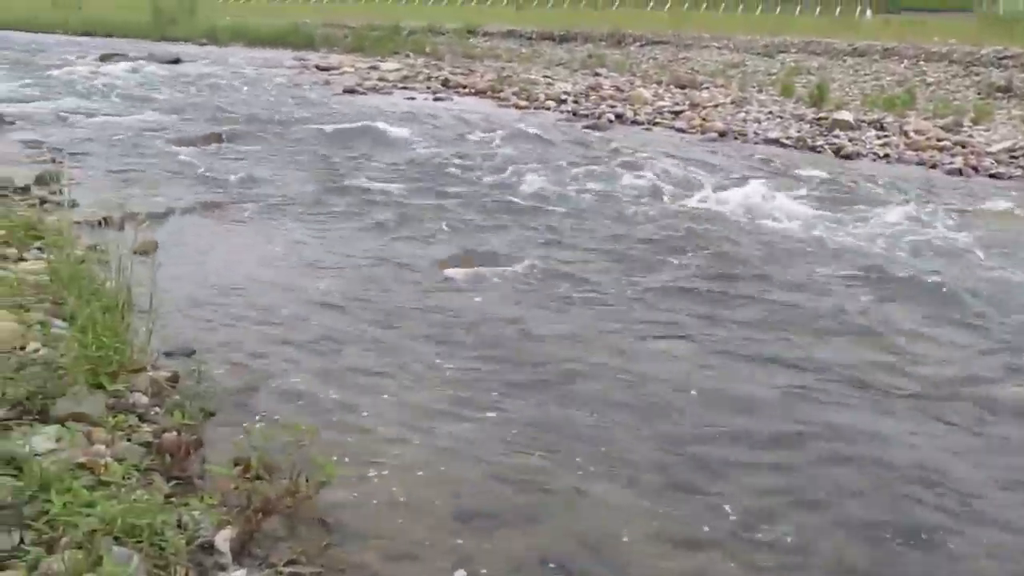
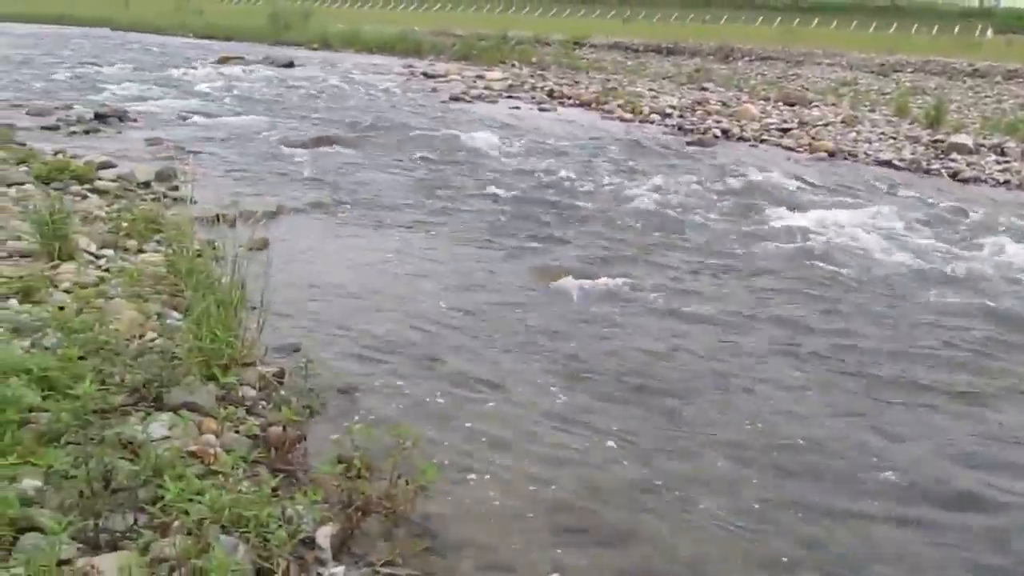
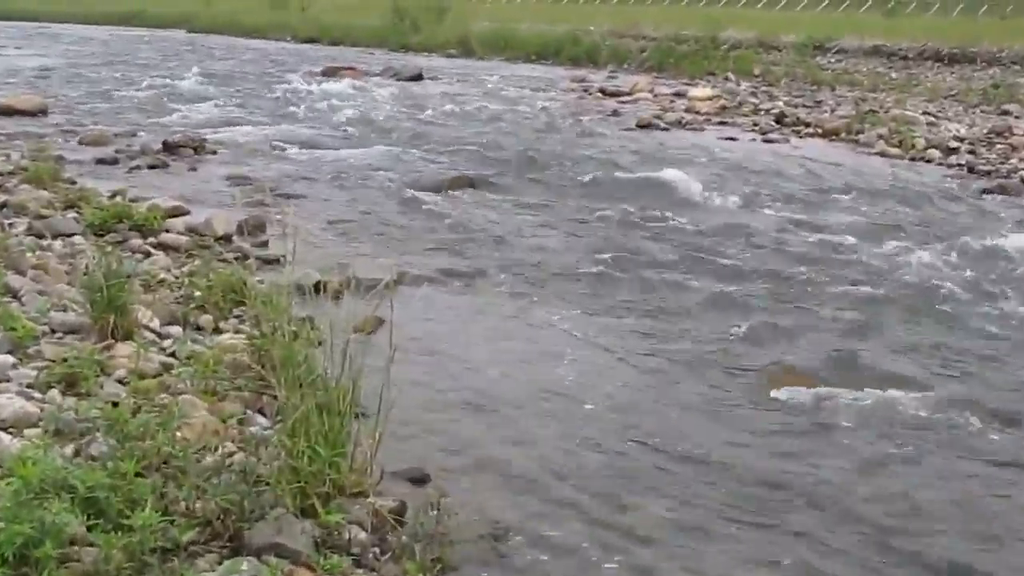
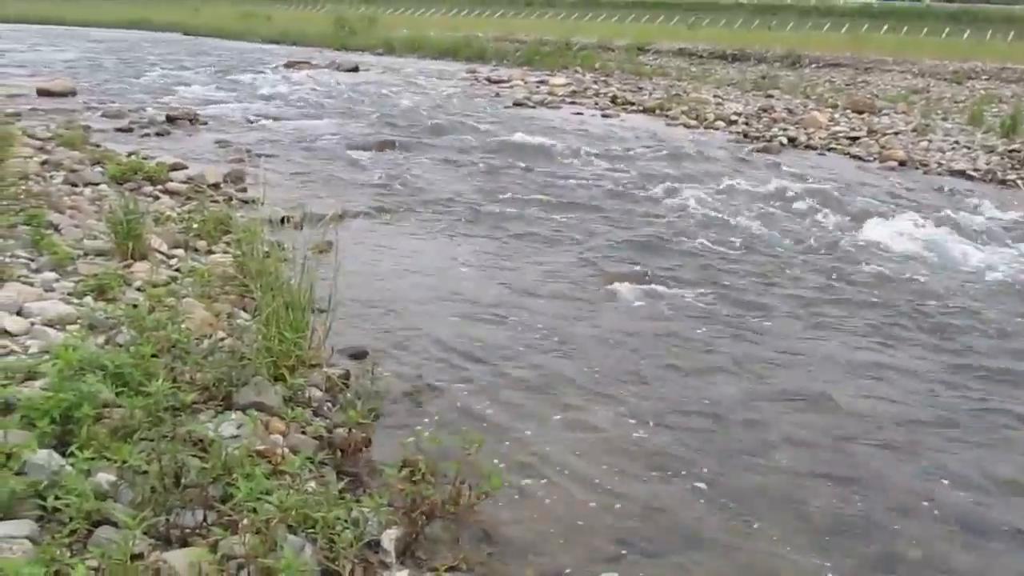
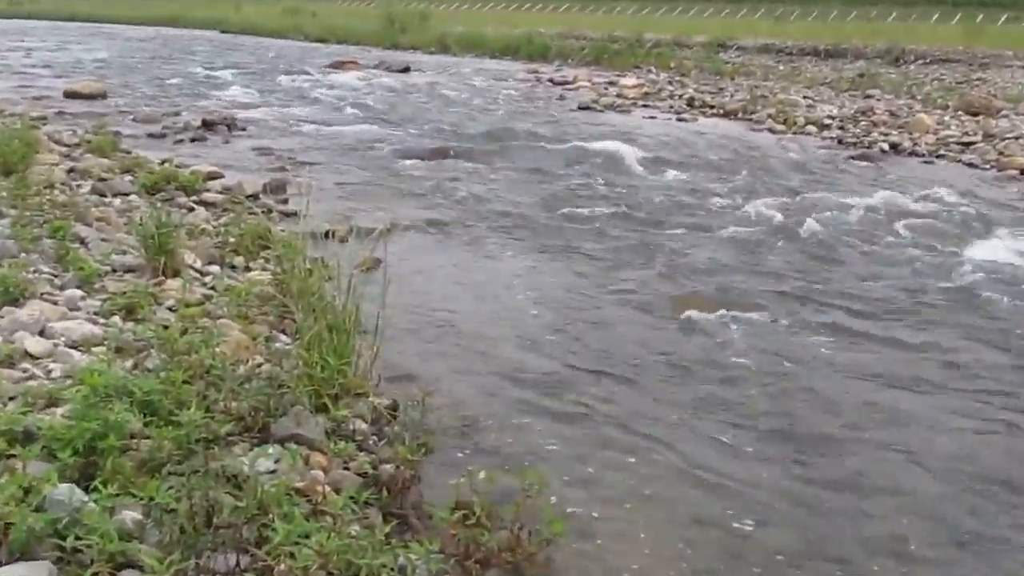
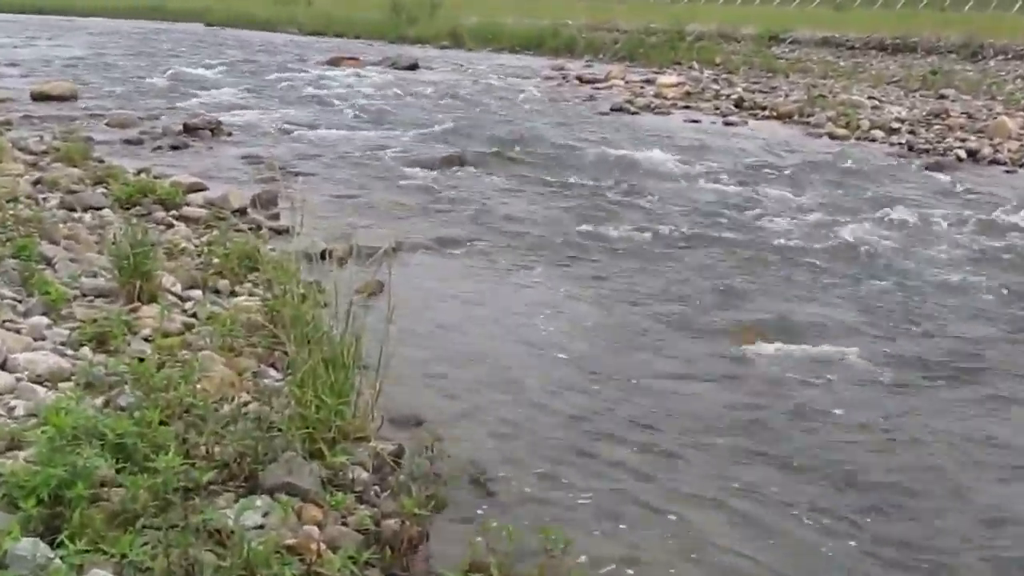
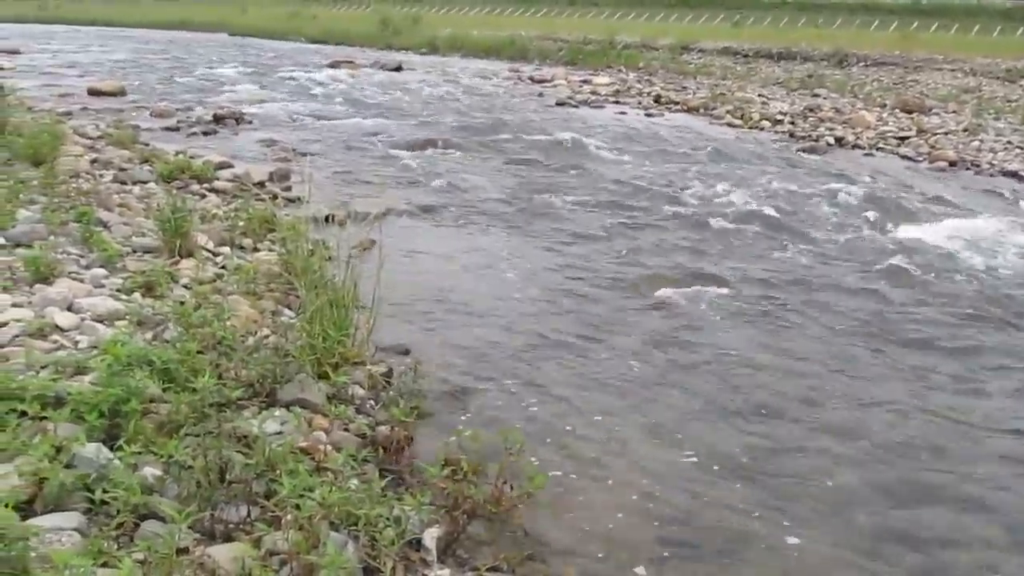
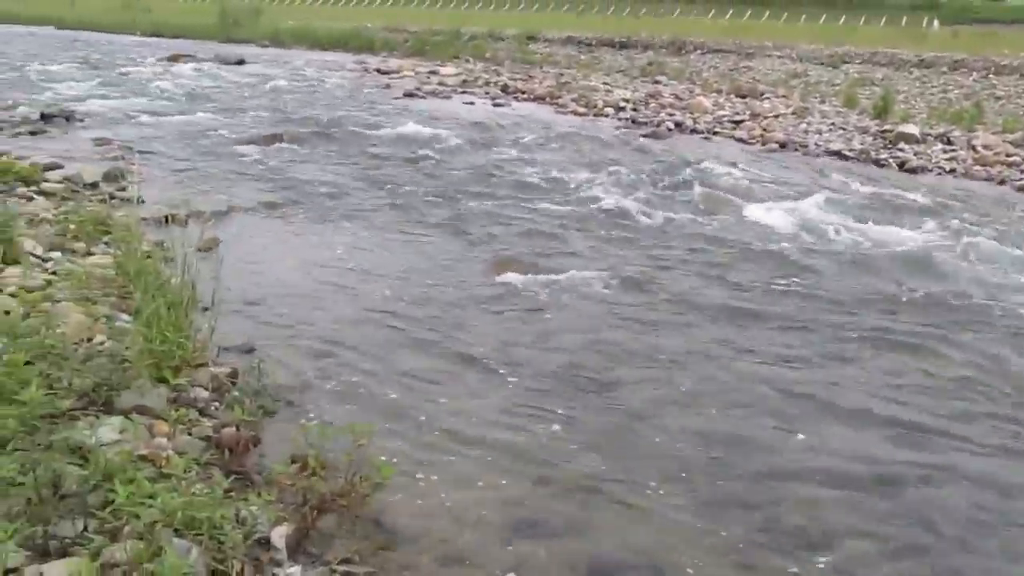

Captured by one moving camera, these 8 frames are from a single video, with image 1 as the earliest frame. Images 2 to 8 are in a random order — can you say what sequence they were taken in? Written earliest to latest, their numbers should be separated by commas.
8, 2, 4, 7, 5, 6, 3
